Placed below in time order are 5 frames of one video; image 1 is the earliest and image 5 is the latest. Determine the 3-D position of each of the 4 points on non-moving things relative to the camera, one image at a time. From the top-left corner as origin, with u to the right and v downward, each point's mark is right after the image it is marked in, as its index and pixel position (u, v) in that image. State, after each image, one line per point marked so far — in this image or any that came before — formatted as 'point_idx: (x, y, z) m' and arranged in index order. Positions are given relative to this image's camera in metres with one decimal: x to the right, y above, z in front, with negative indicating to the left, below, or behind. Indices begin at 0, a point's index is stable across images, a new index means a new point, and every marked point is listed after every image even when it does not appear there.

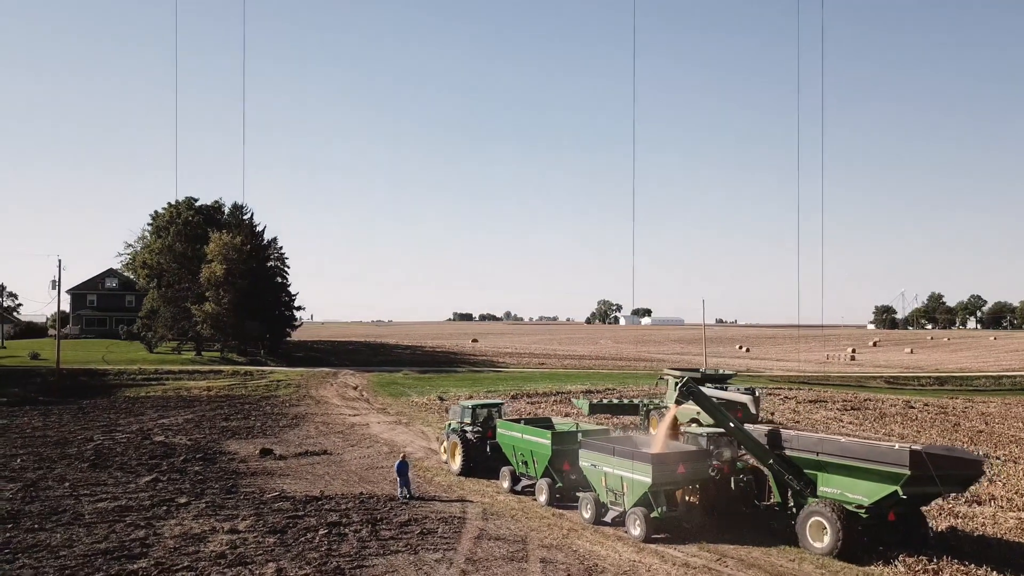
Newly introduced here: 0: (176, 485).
0: (-8.5, -5.0, +17.5) m
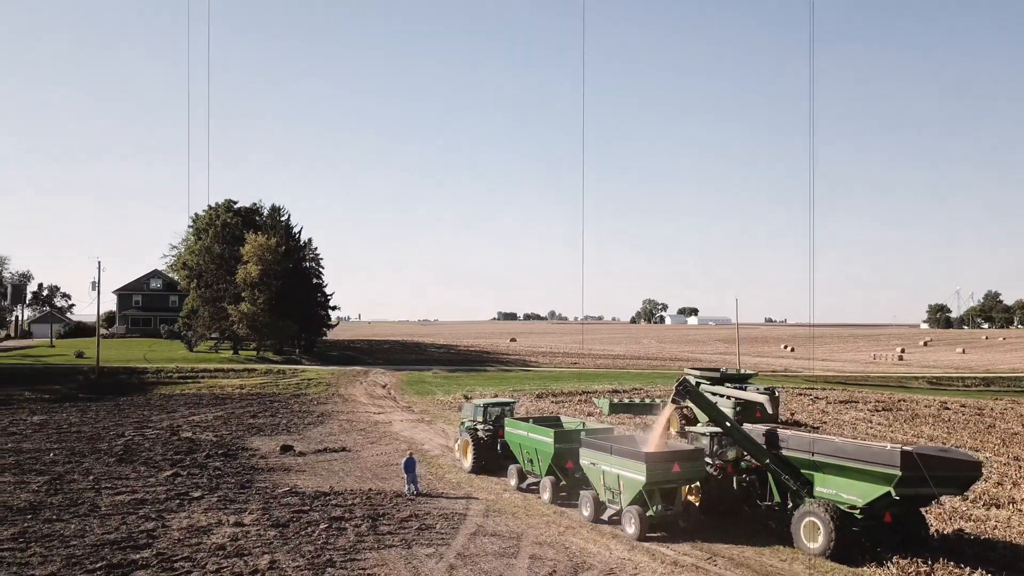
0: (-8.3, -5.0, +18.1) m
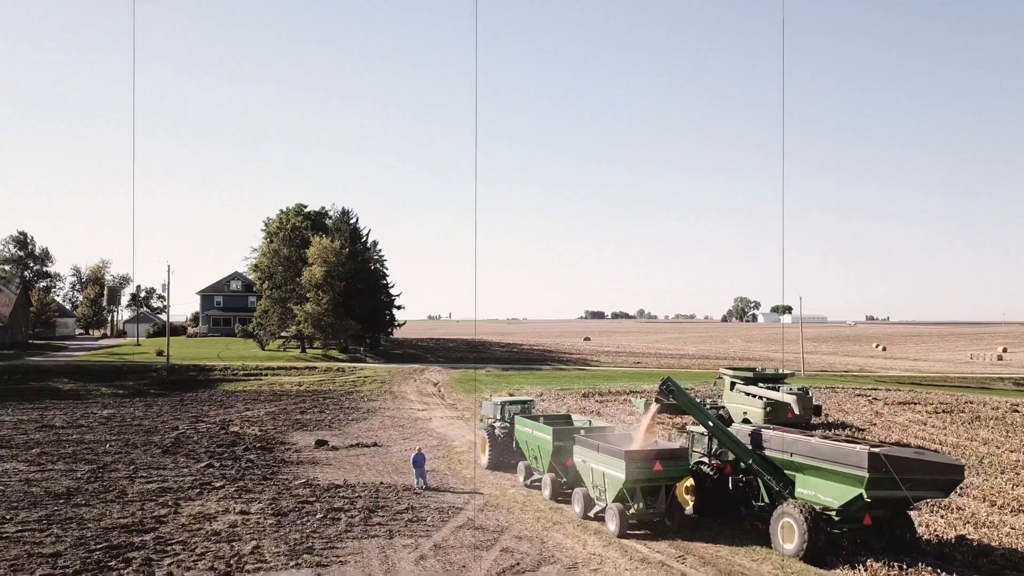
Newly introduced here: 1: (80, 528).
0: (-8.0, -5.1, +19.1) m
1: (-7.5, -4.2, +12.0) m
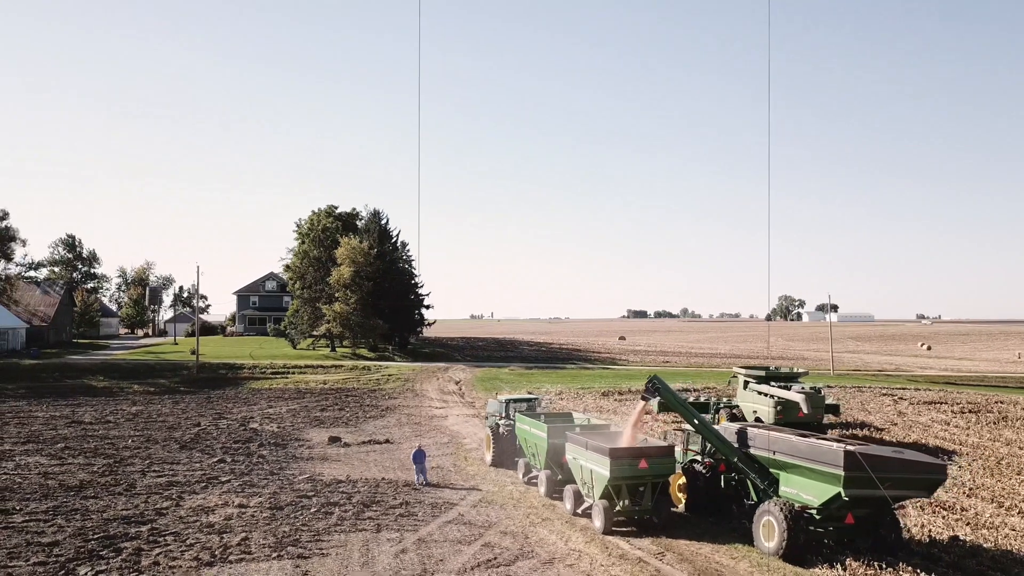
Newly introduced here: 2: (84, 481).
0: (-7.9, -5.1, +19.6) m
1: (-7.7, -4.2, +12.5) m
2: (-10.4, -4.7, +16.8) m
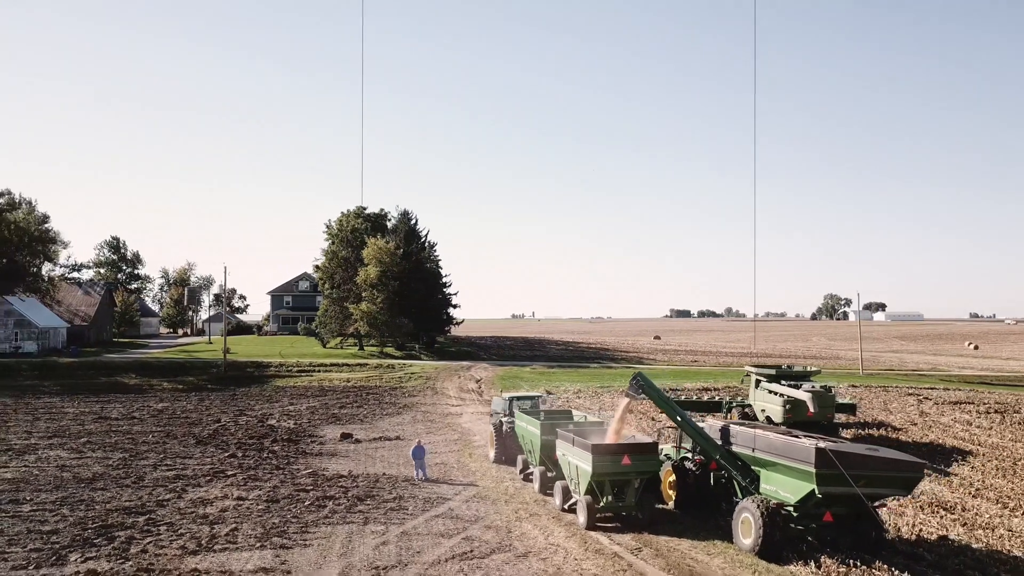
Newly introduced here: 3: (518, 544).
0: (-7.9, -5.0, +20.2) m
1: (-8.0, -4.2, +13.0) m
2: (-10.5, -4.7, +17.4) m
3: (+0.1, -4.1, +11.0) m
